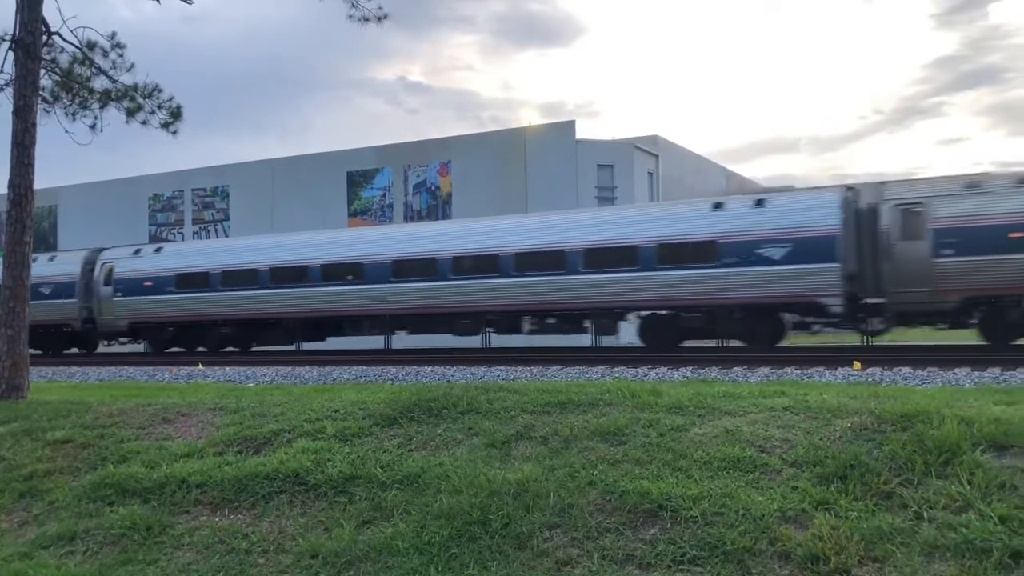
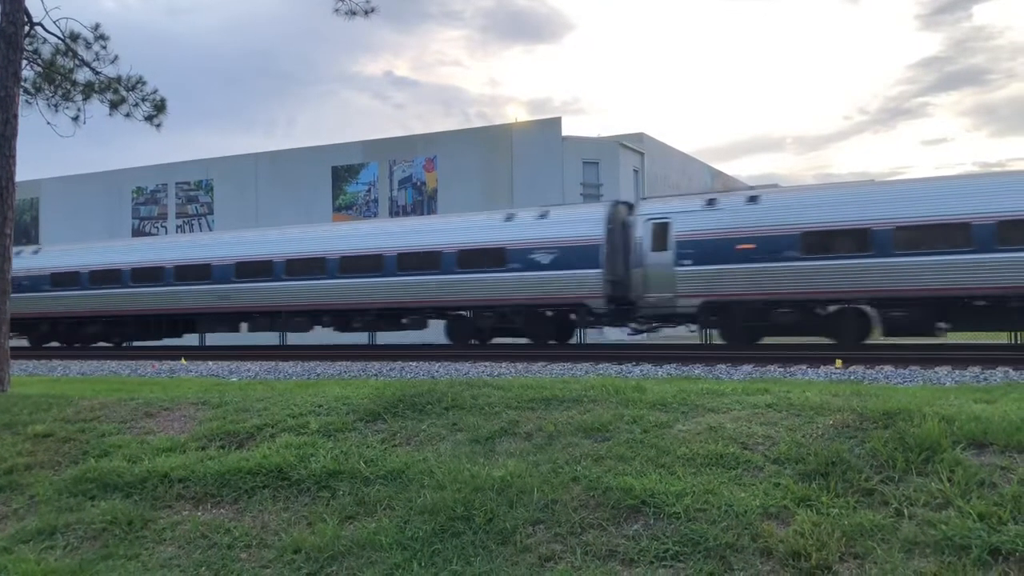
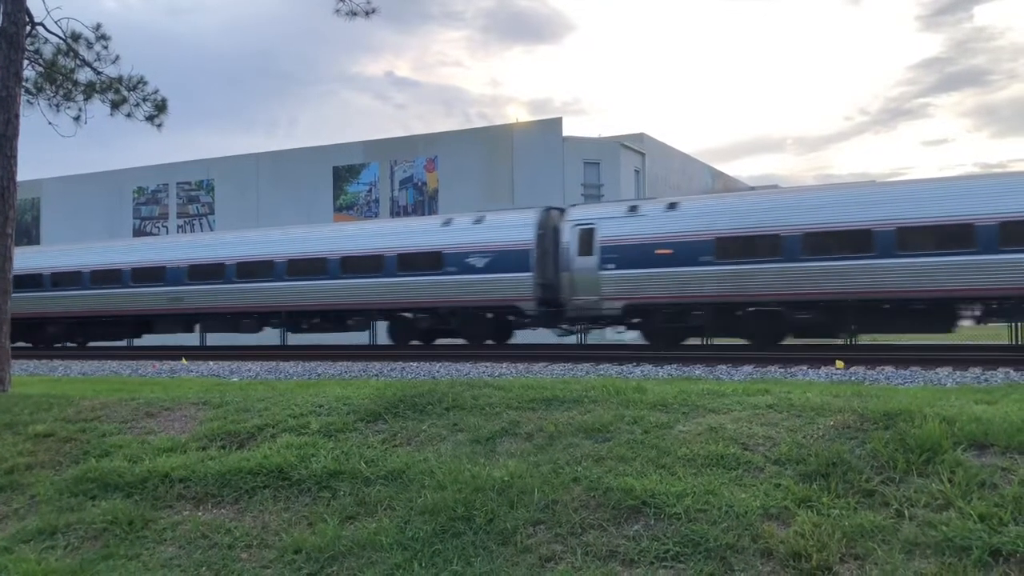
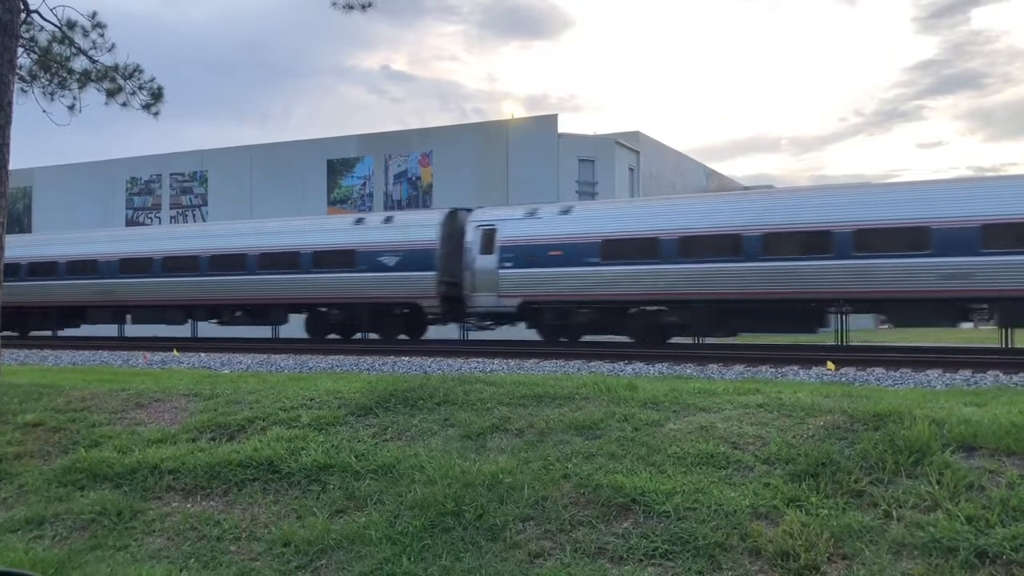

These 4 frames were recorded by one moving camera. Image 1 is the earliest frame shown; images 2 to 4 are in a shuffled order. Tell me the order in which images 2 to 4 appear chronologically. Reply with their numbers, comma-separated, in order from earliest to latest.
3, 2, 4
